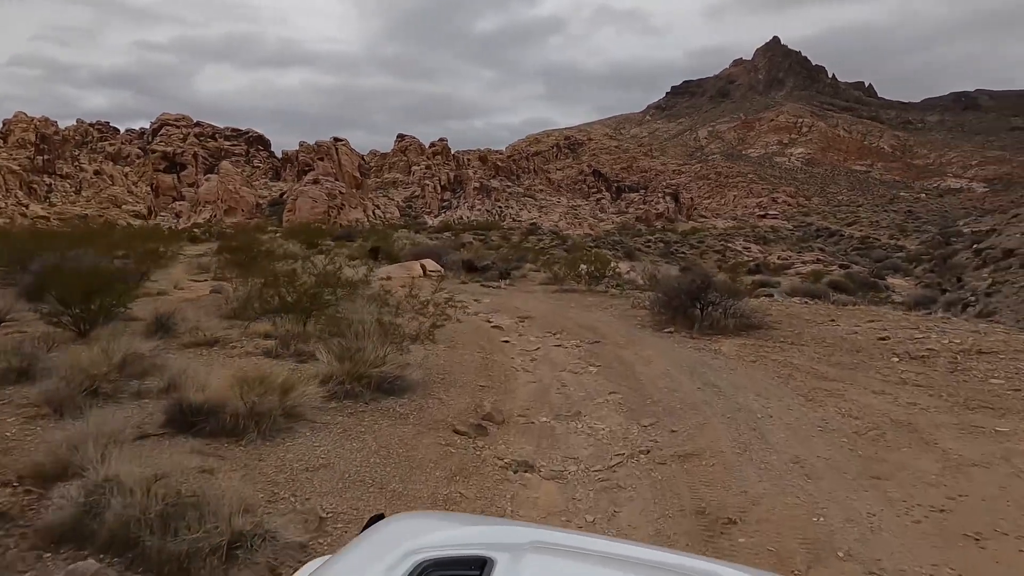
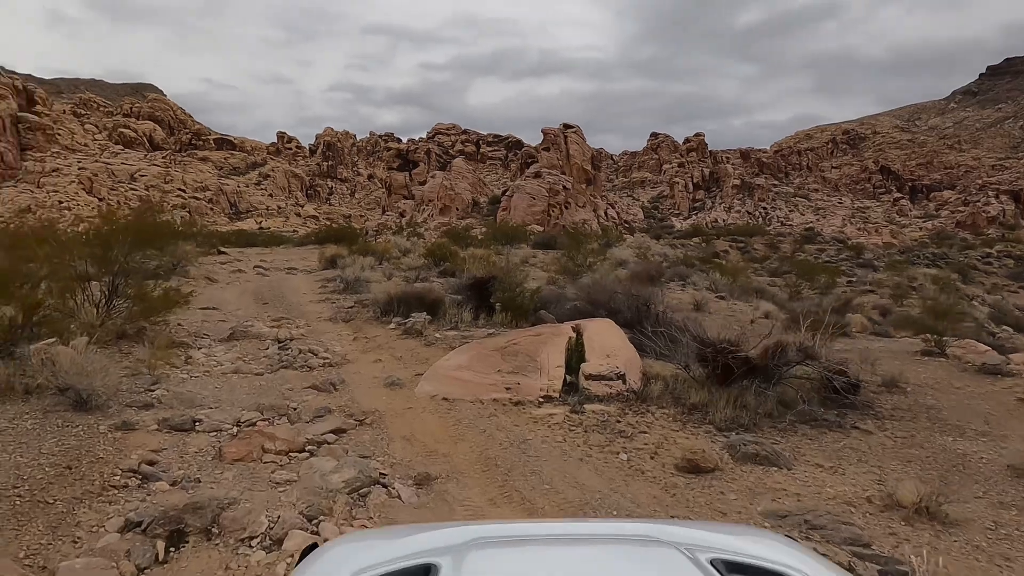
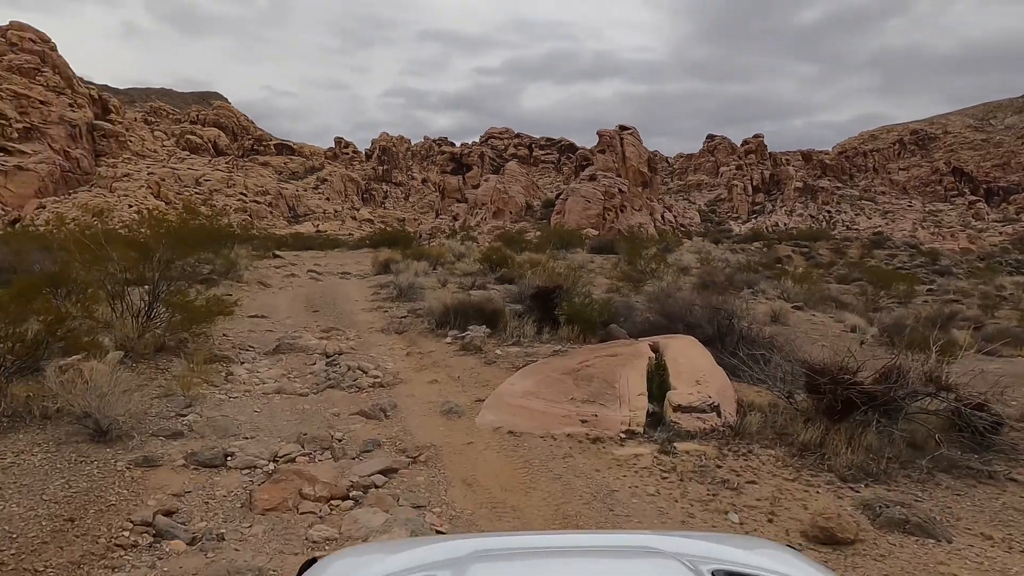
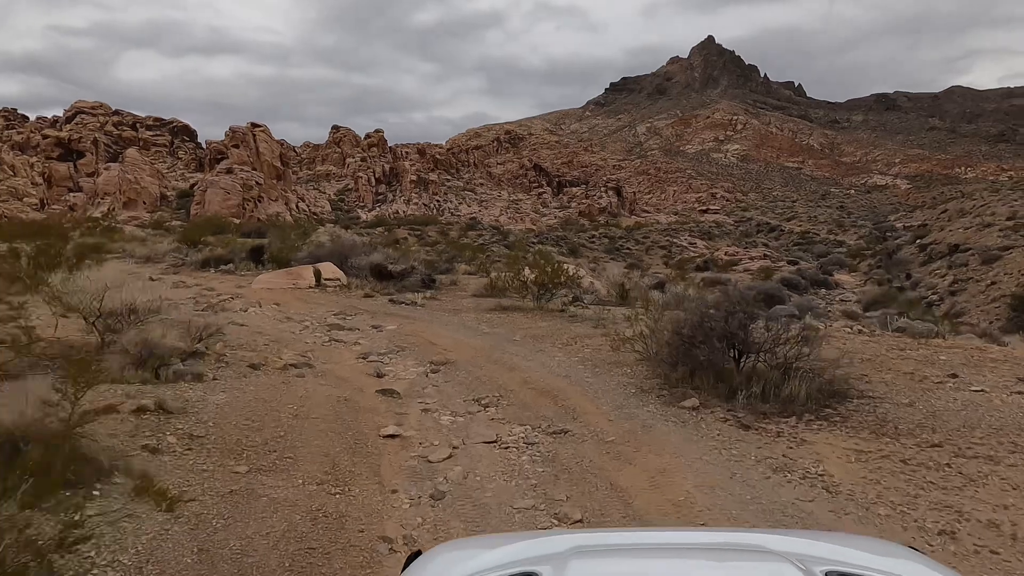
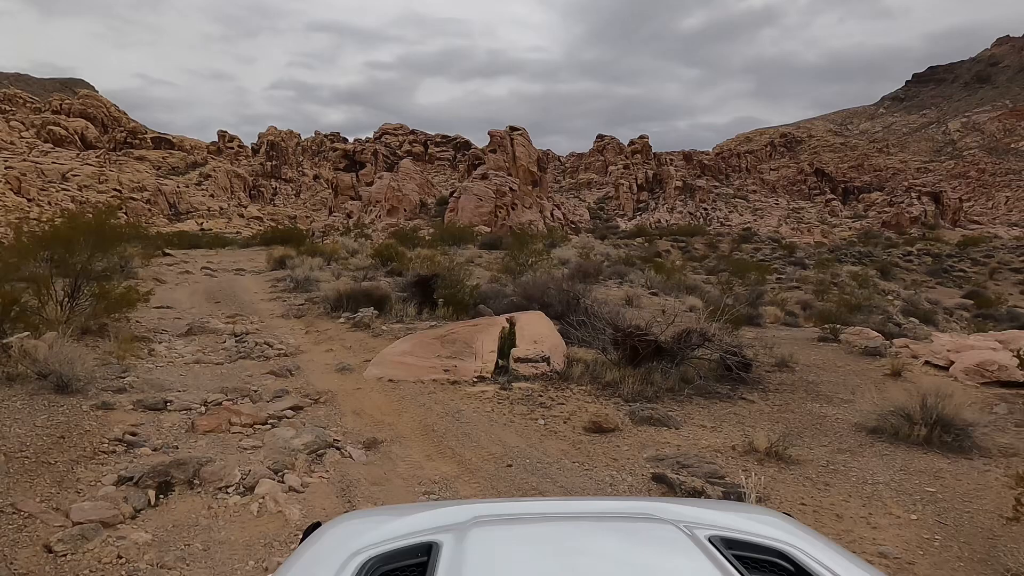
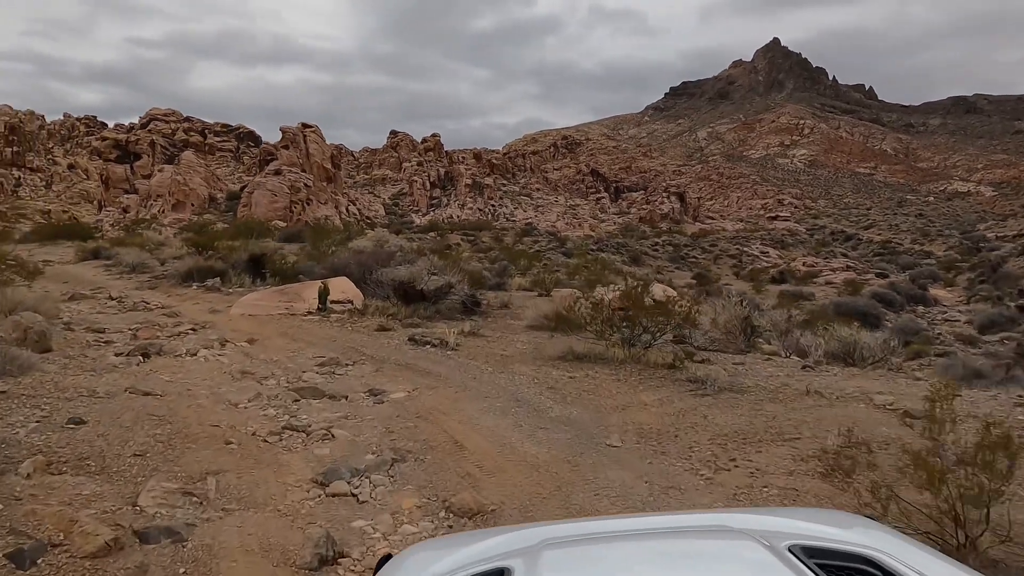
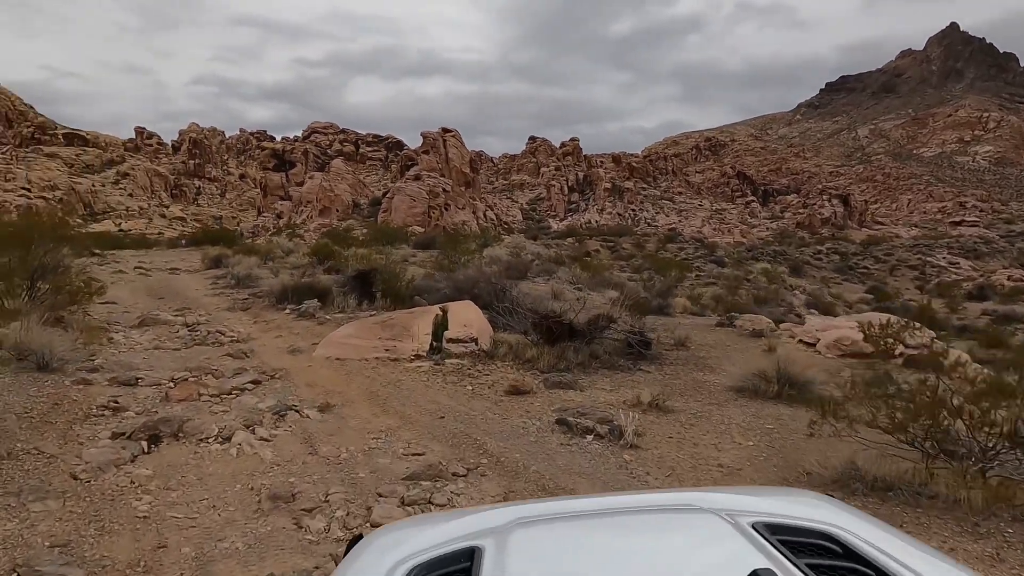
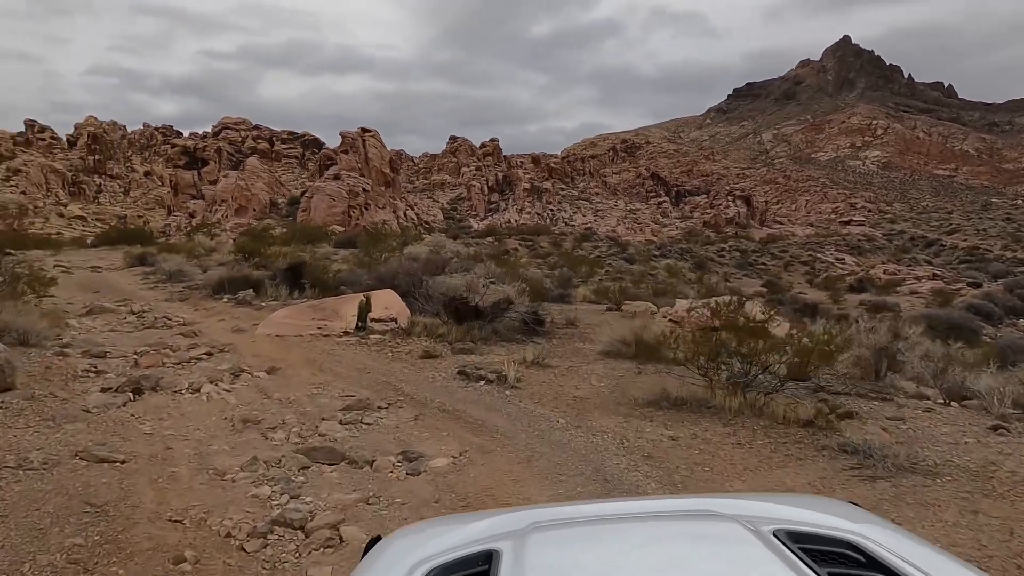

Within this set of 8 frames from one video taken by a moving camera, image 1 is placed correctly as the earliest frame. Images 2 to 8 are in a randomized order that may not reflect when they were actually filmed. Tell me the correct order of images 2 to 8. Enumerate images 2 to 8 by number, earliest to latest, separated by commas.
4, 6, 8, 7, 5, 2, 3
